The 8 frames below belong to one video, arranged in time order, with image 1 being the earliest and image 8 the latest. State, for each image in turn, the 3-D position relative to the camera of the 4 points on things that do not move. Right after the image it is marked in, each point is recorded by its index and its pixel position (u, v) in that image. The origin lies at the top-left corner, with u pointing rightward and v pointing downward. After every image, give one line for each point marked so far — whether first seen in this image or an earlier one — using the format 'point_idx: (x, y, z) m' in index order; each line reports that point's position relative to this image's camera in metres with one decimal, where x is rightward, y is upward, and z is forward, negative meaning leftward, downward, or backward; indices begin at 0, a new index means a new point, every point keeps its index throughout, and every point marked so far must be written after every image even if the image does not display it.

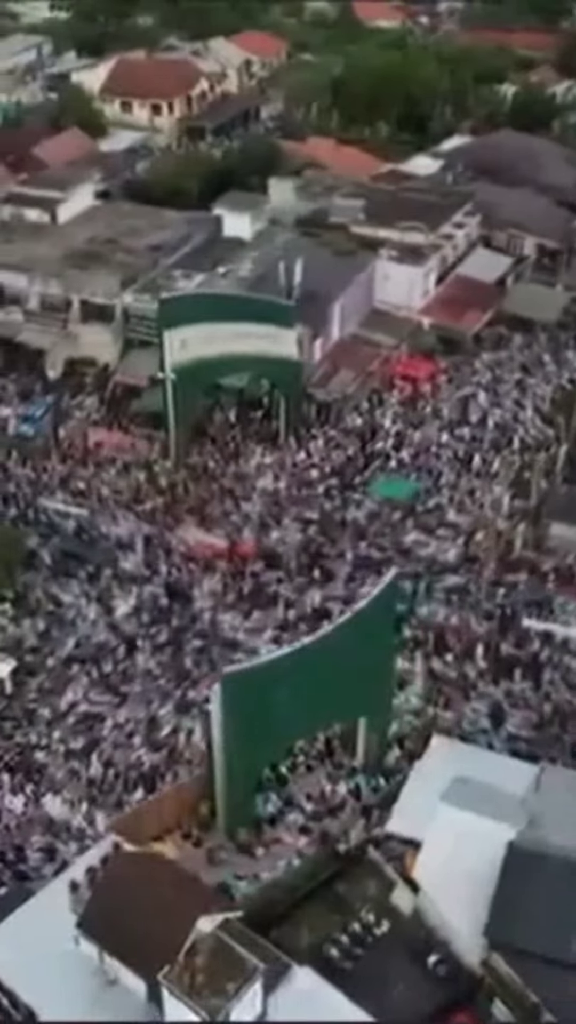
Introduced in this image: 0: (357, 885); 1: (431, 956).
0: (+1.0, -5.8, +17.9) m
1: (+2.0, -6.4, +16.8) m
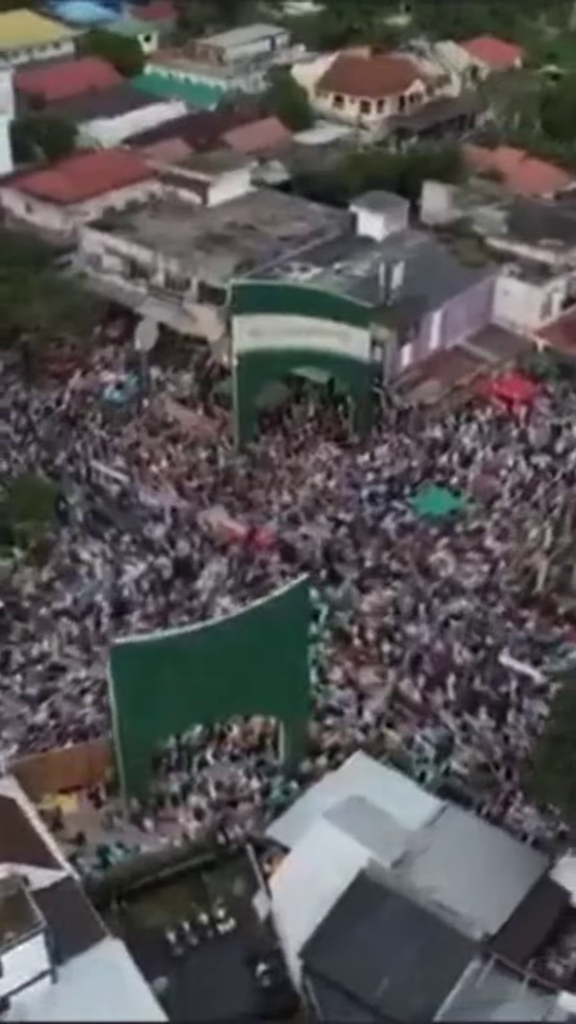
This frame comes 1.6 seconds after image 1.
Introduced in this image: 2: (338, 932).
0: (-1.0, -5.7, +17.9) m
1: (-0.4, -6.4, +16.6) m
2: (+0.7, -5.7, +15.9) m
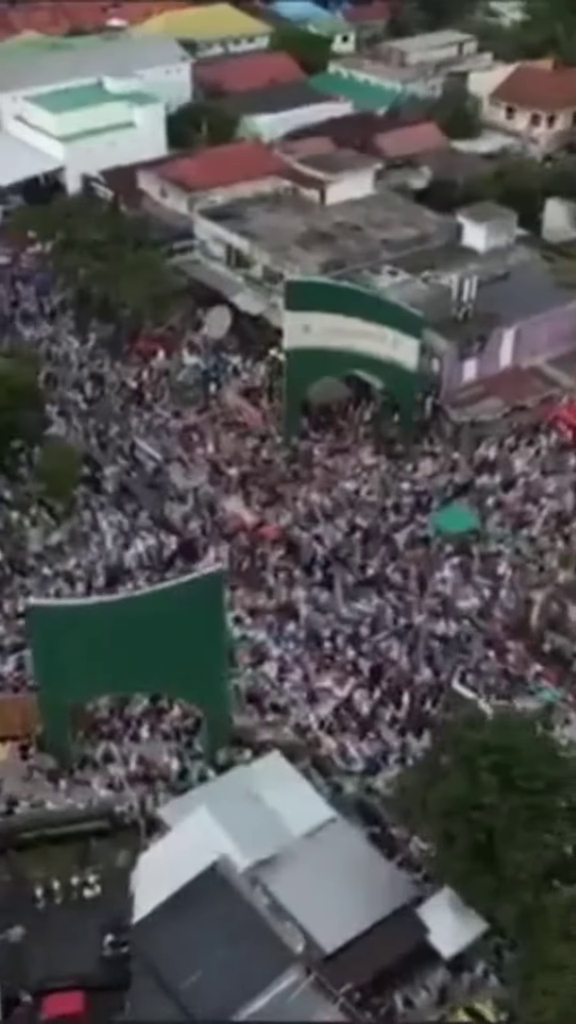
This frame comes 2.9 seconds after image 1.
0: (-2.8, -5.3, +18.3) m
1: (-2.6, -6.1, +16.9) m
2: (-1.6, -5.5, +16.0) m
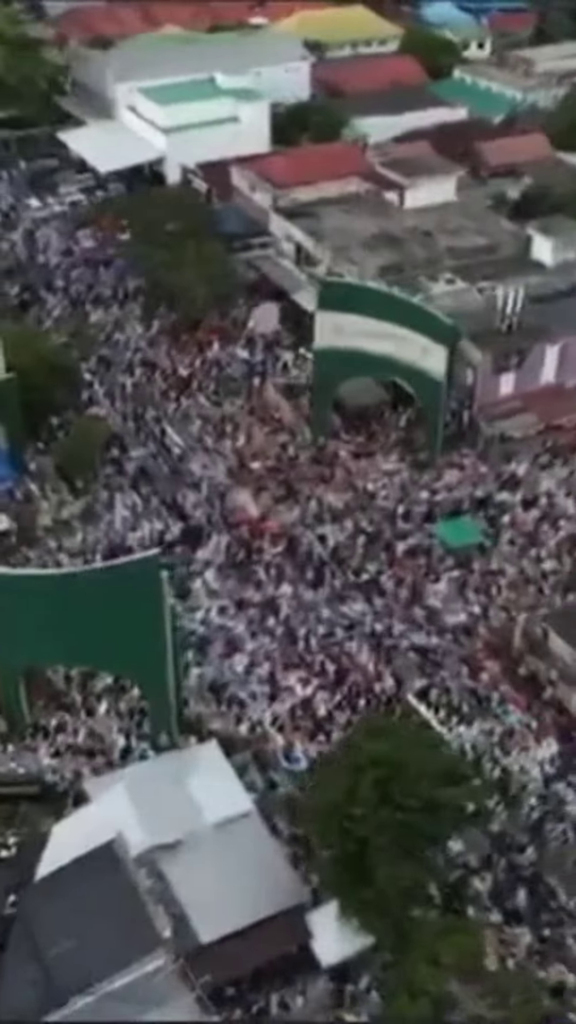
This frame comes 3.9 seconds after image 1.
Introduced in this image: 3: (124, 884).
0: (-4.1, -4.9, +18.8) m
1: (-4.1, -5.7, +17.4) m
2: (-3.1, -5.2, +16.3) m
3: (-2.2, -5.1, +16.0) m
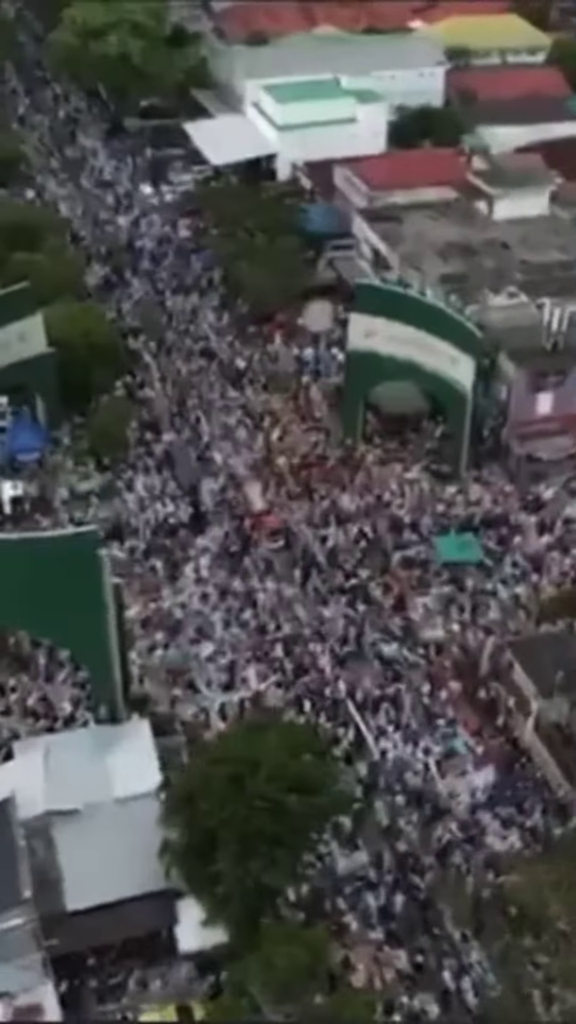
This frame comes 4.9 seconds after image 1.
0: (-5.4, -4.3, +19.6) m
1: (-5.7, -5.1, +18.1) m
2: (-4.9, -4.6, +16.9) m
3: (-4.0, -4.7, +16.5) m
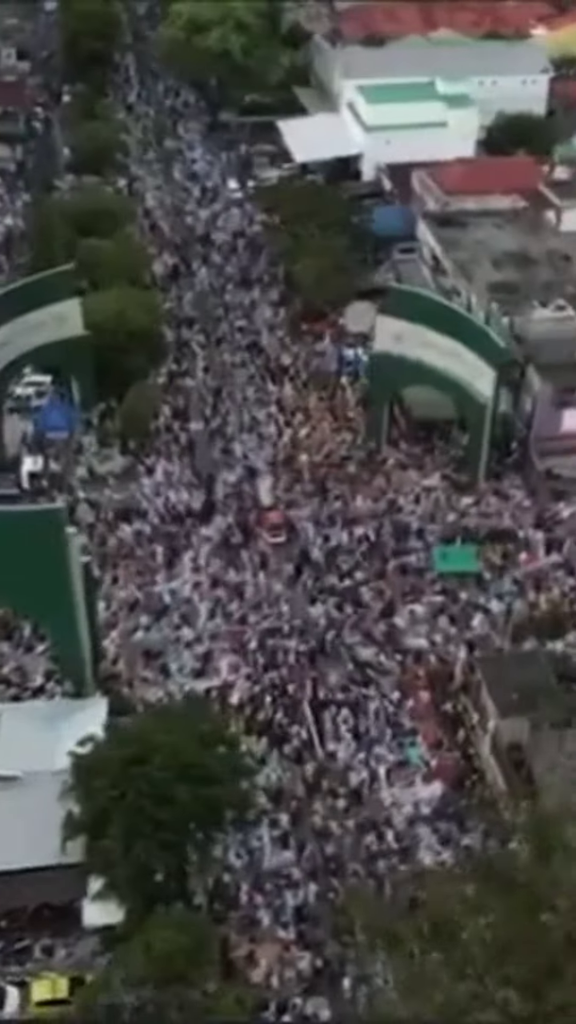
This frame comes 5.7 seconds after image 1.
0: (-6.1, -3.7, +20.3) m
1: (-6.7, -4.5, +18.9) m
2: (-6.0, -4.1, +17.6) m
3: (-5.2, -4.2, +17.1) m
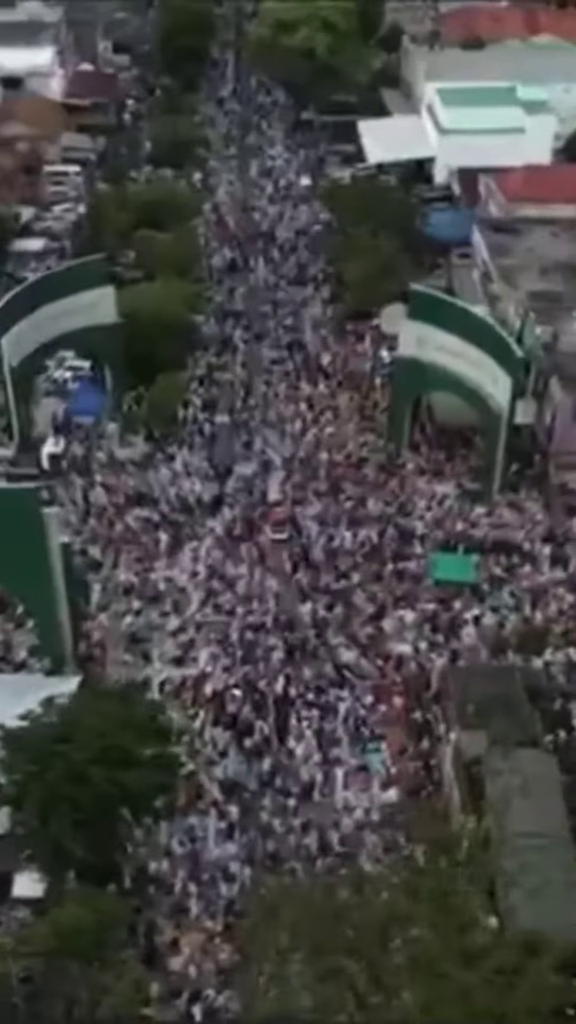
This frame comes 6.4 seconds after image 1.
0: (-6.7, -3.2, +20.9) m
1: (-7.4, -3.9, +19.6) m
2: (-6.8, -3.6, +18.2) m
3: (-6.1, -3.7, +17.6) m
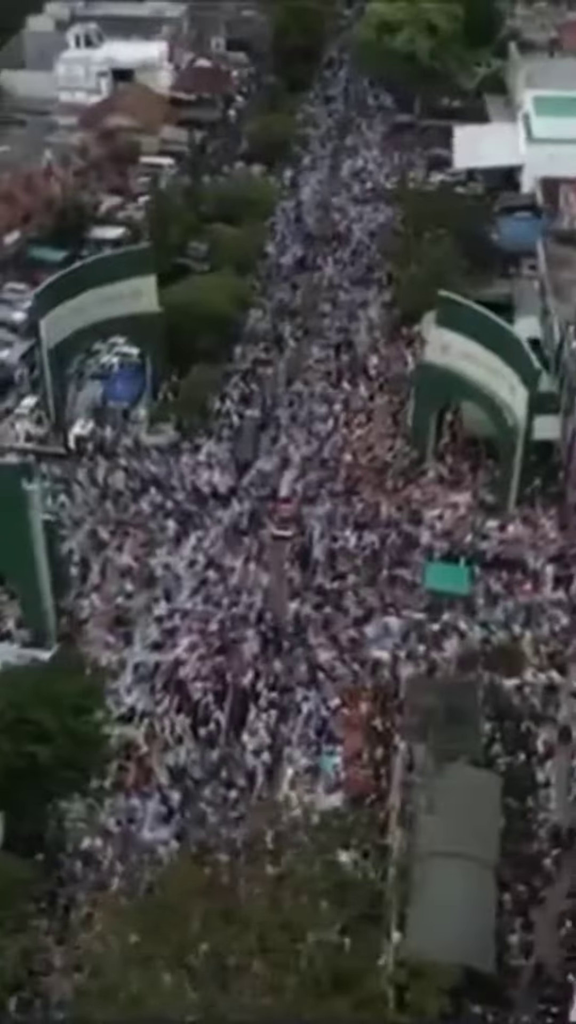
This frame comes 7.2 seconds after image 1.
0: (-7.1, -2.6, +21.7) m
1: (-8.1, -3.2, +20.5) m
2: (-7.6, -2.9, +19.1) m
3: (-7.0, -3.1, +18.4) m
